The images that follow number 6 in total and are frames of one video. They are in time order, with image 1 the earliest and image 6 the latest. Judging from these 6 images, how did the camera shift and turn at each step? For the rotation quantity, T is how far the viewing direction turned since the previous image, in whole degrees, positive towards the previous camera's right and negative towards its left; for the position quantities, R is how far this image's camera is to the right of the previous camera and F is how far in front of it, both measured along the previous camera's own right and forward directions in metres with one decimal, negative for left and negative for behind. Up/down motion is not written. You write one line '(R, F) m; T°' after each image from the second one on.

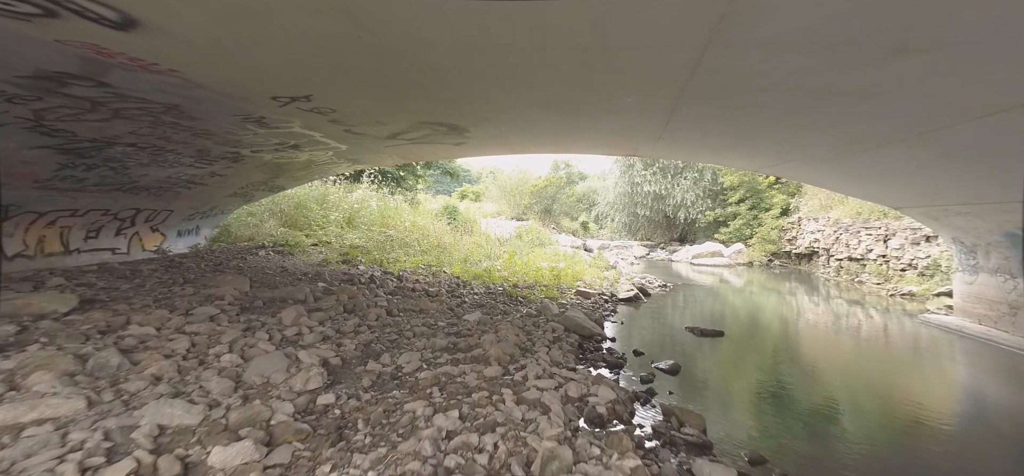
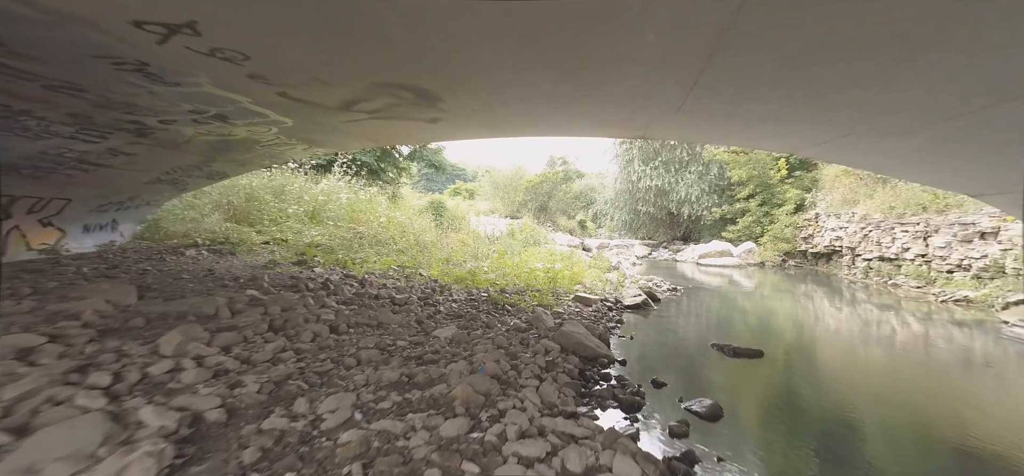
(+0.1, +0.8) m; +1°
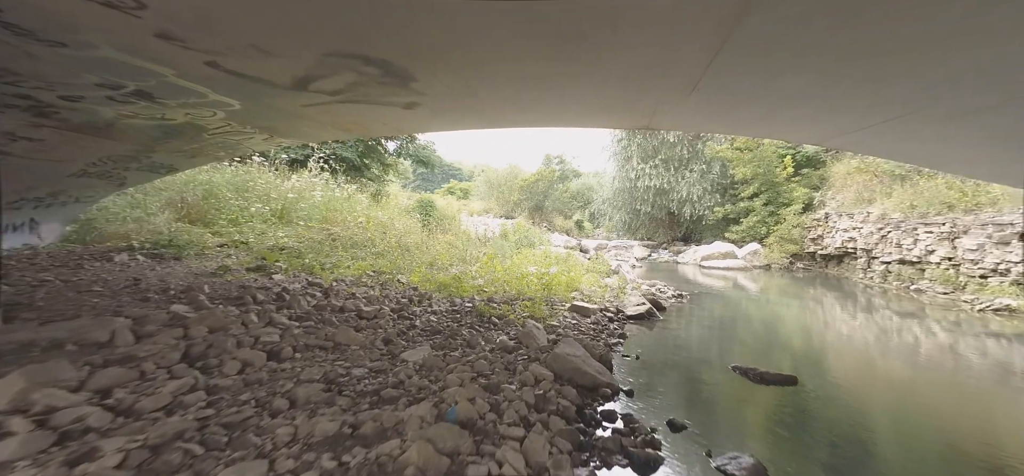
(+0.1, +0.5) m; +1°
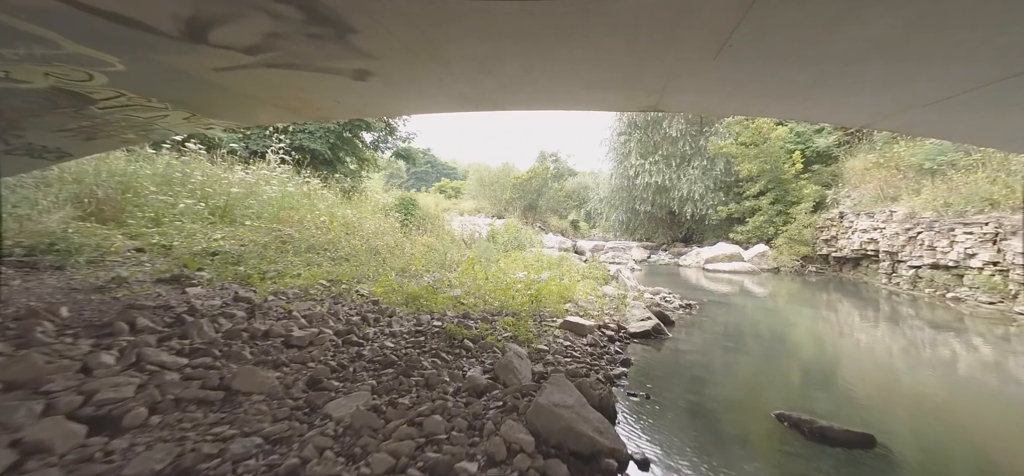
(+0.1, +0.7) m; +1°
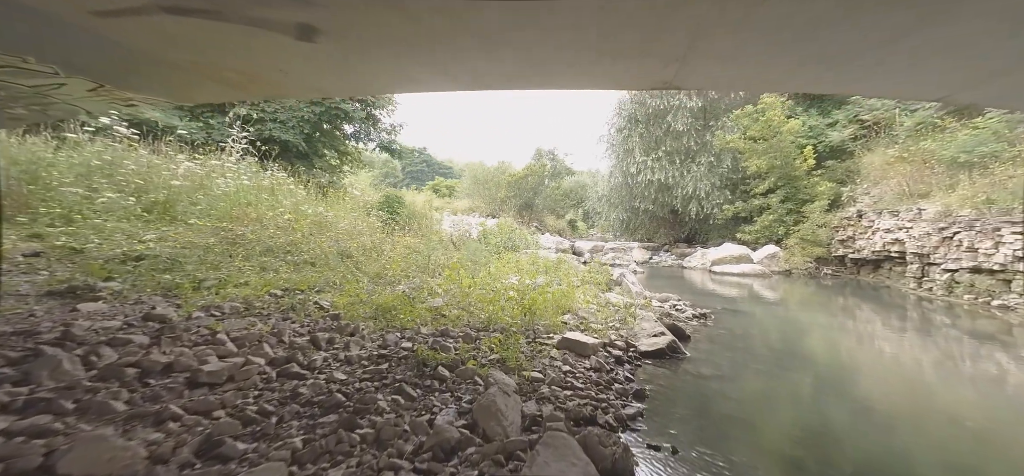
(+0.1, +0.6) m; 0°
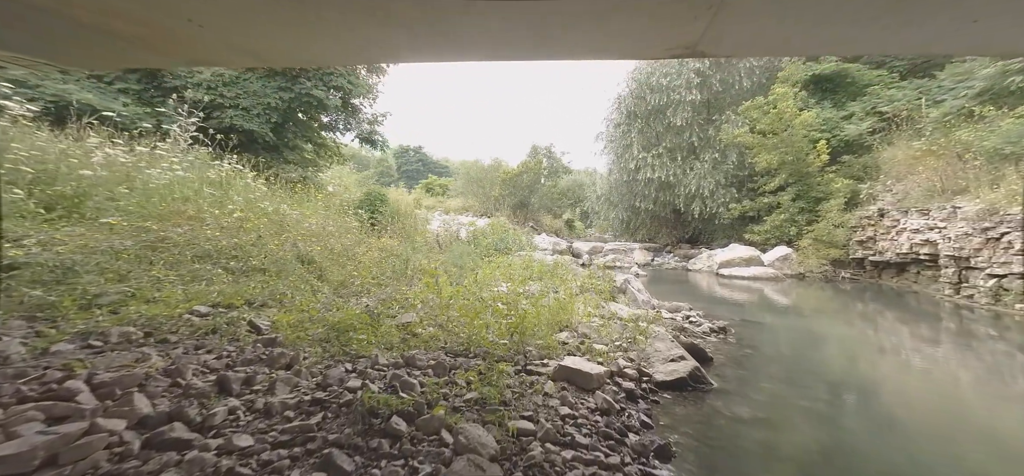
(+0.1, +0.7) m; +1°
